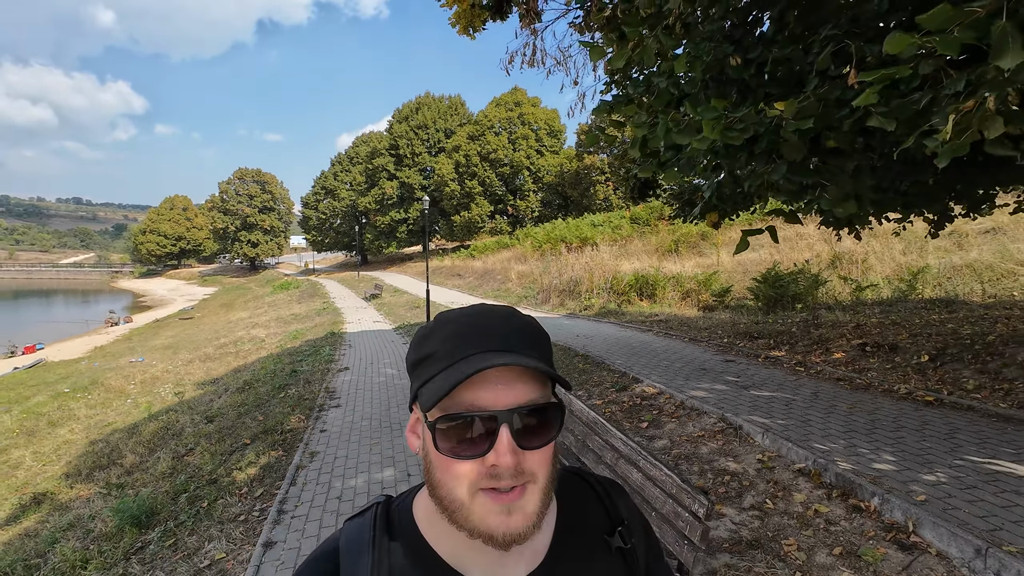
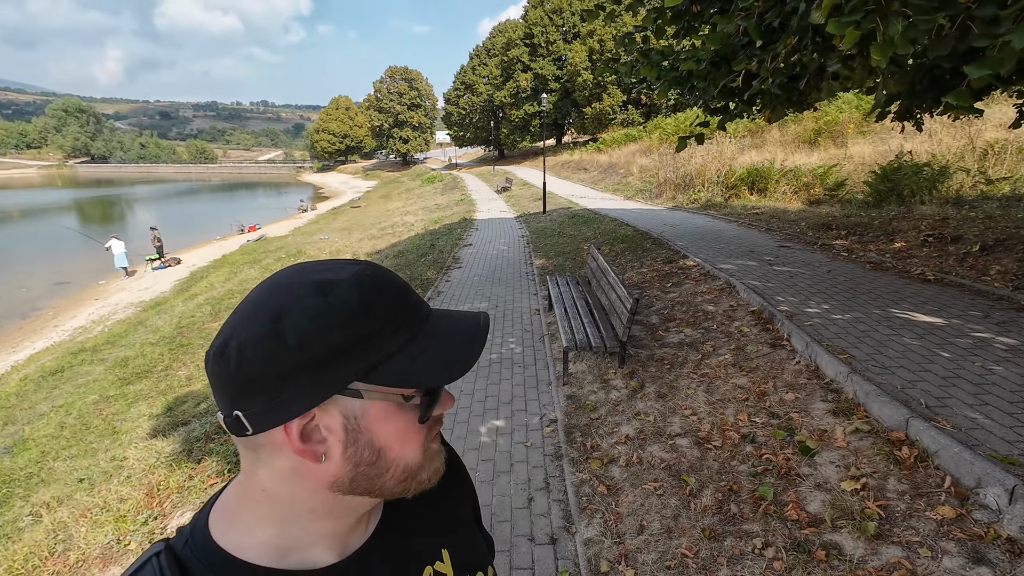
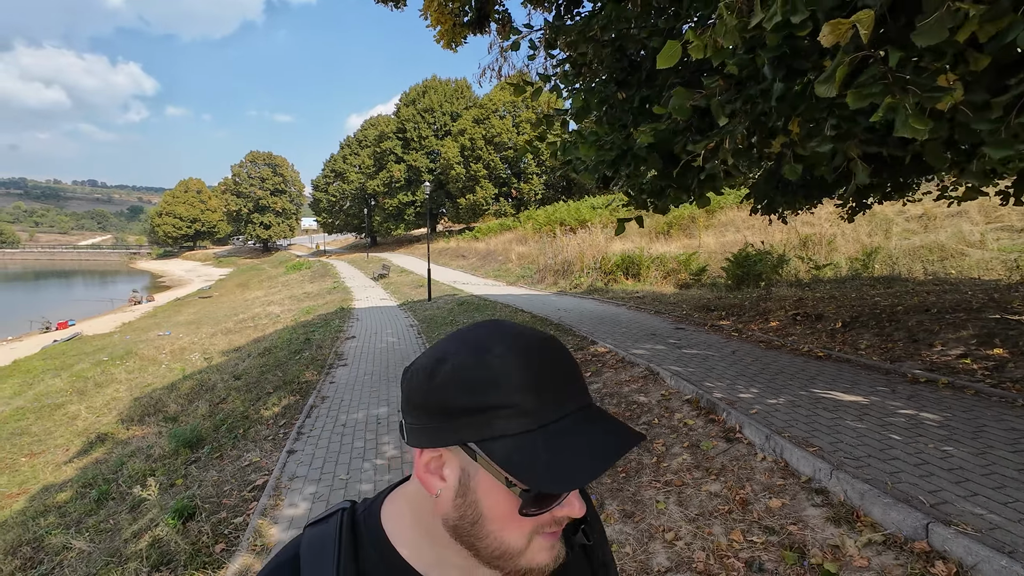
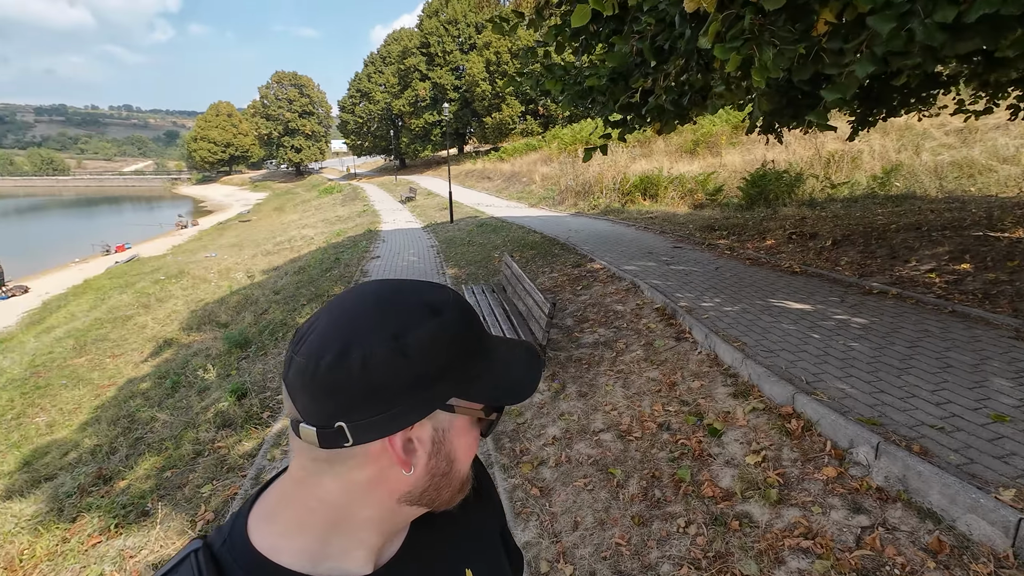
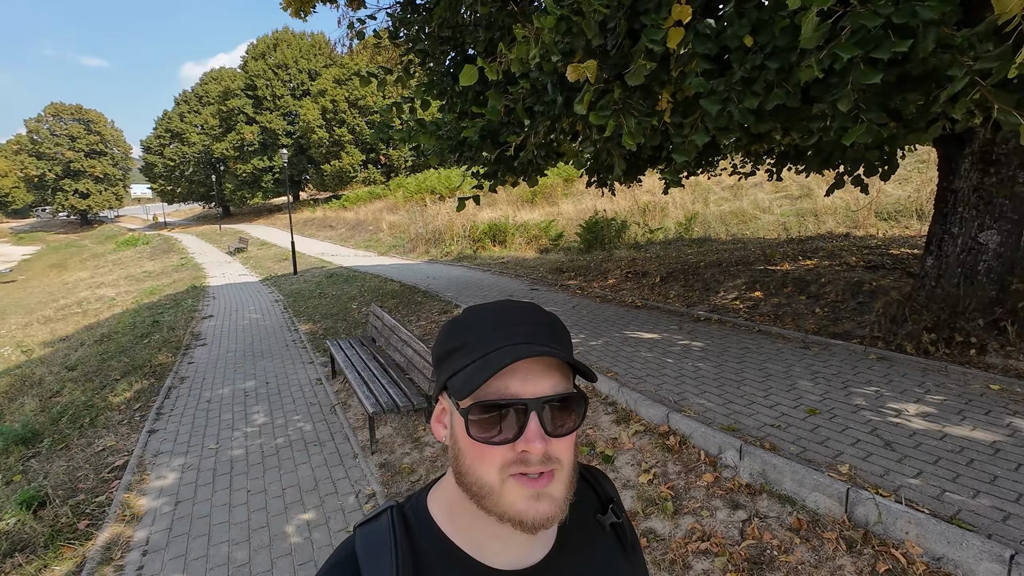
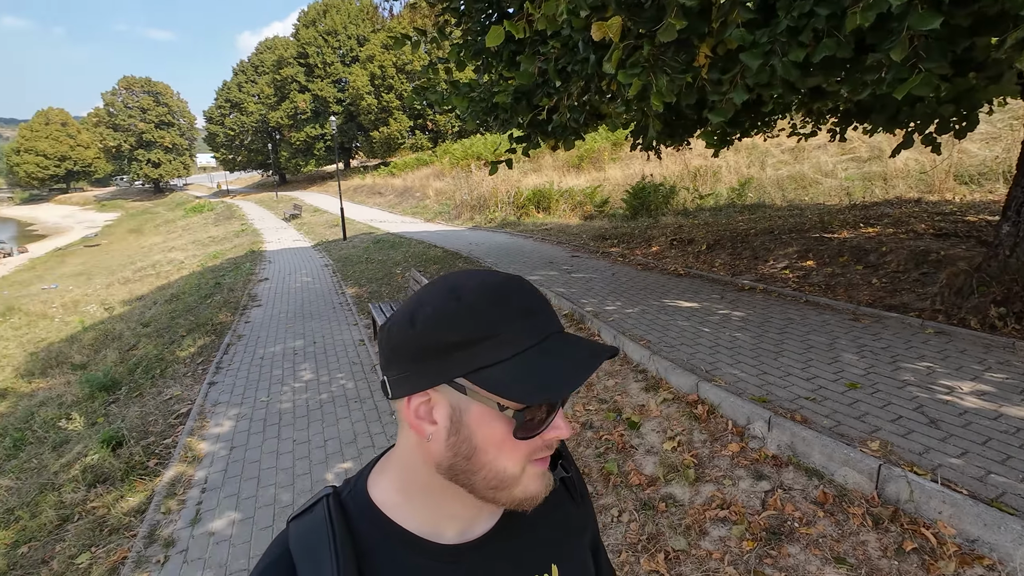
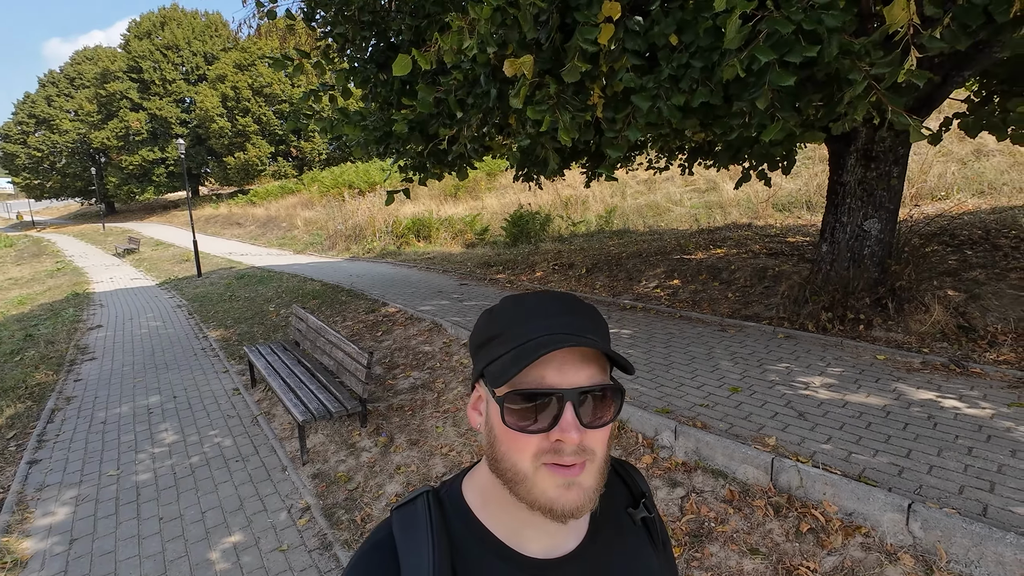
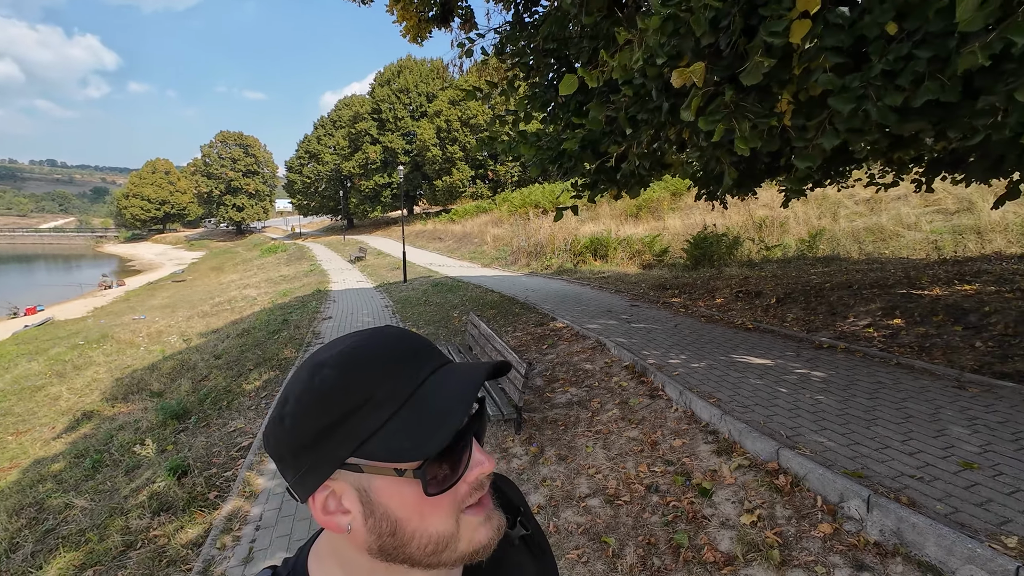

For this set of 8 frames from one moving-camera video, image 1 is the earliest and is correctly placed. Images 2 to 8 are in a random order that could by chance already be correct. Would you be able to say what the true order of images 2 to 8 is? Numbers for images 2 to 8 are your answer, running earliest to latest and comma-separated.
3, 8, 5, 7, 6, 4, 2
